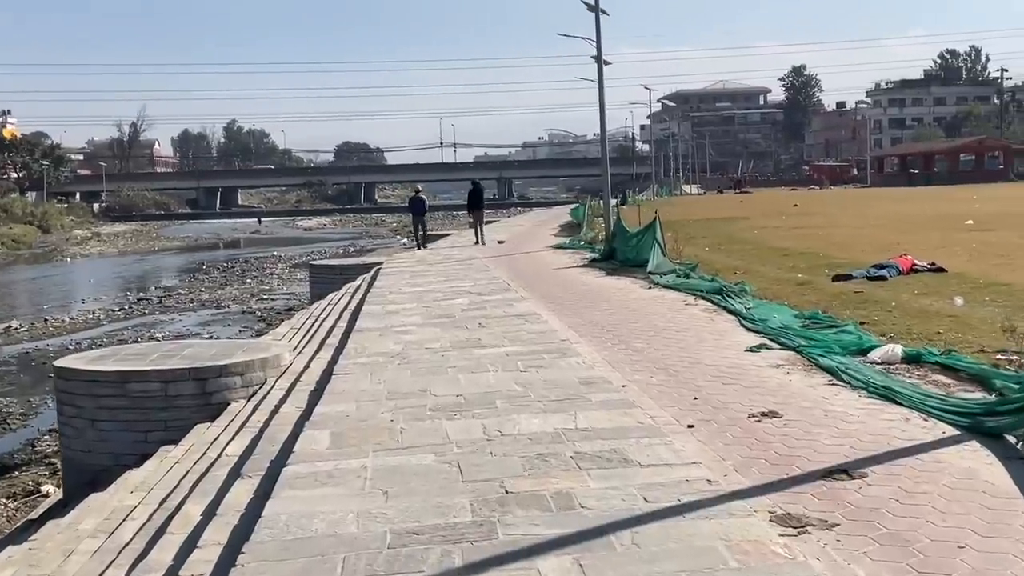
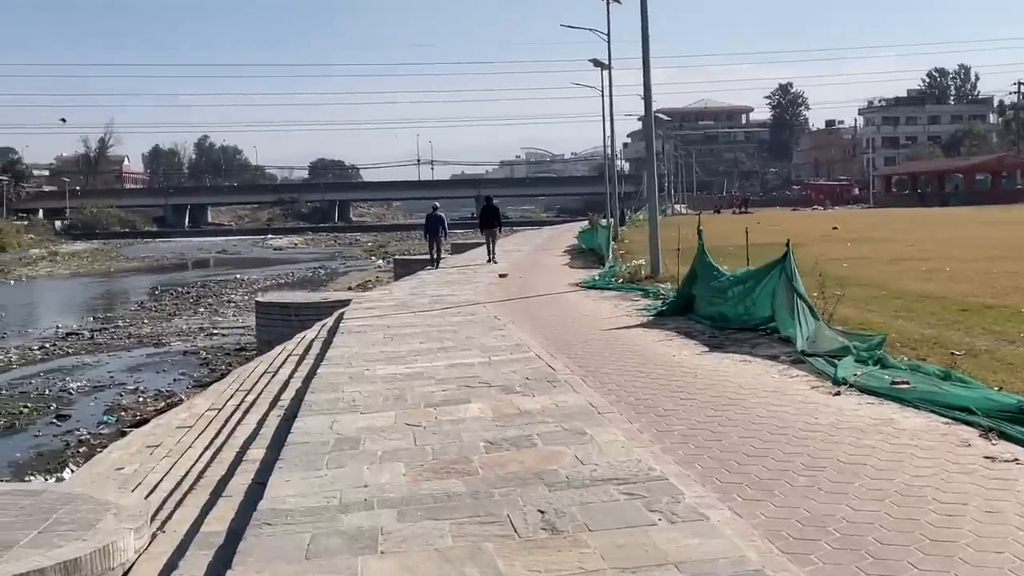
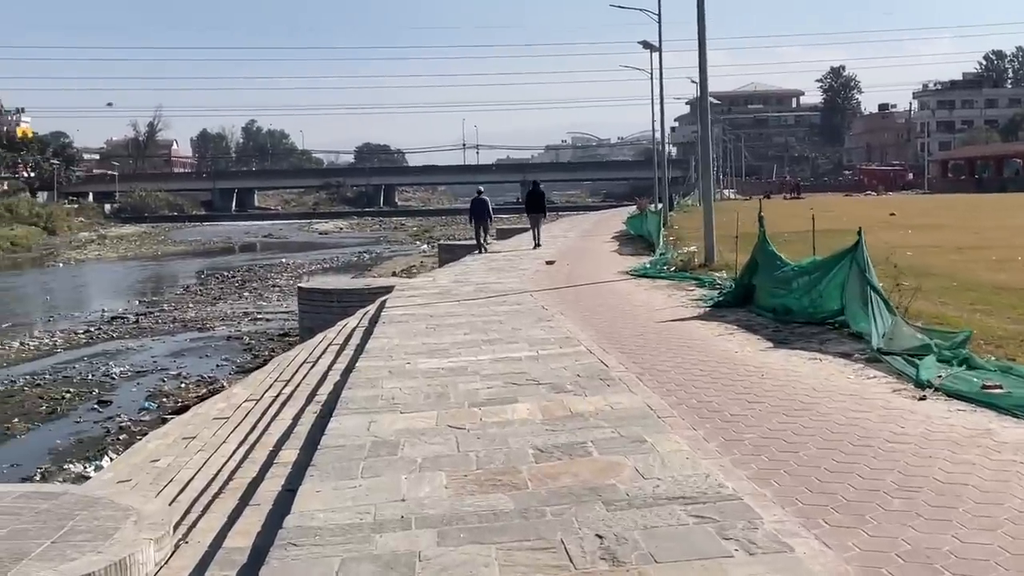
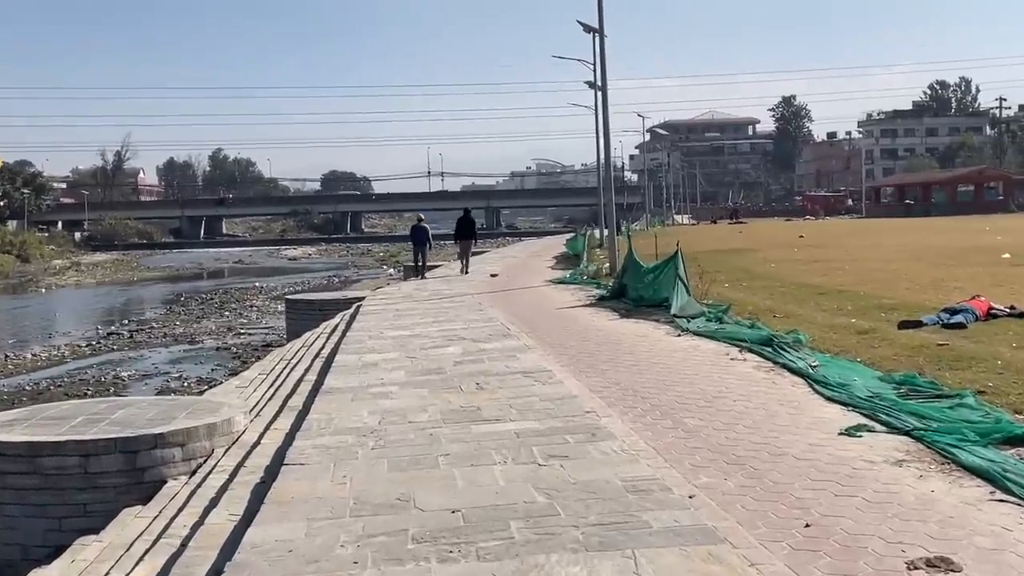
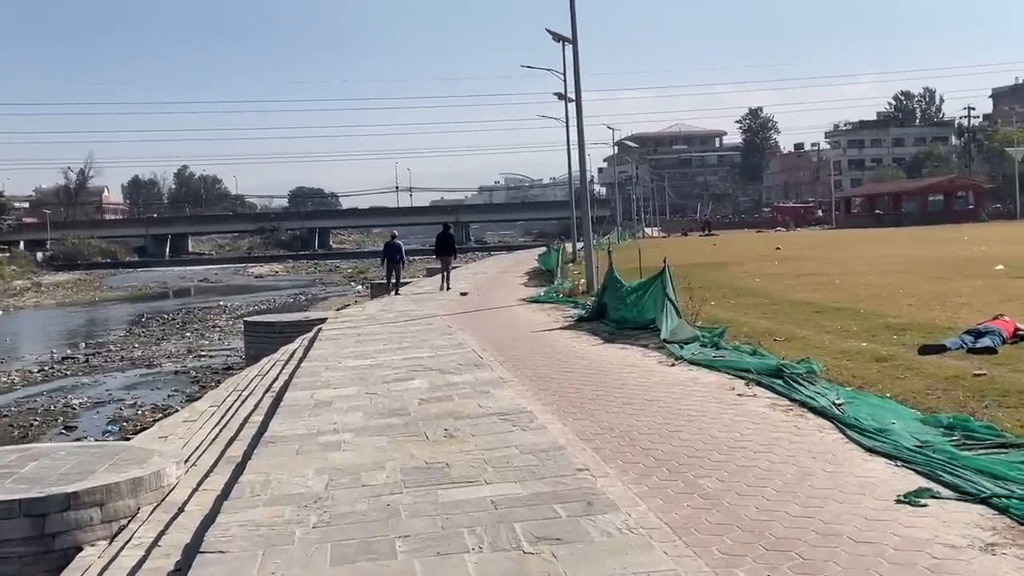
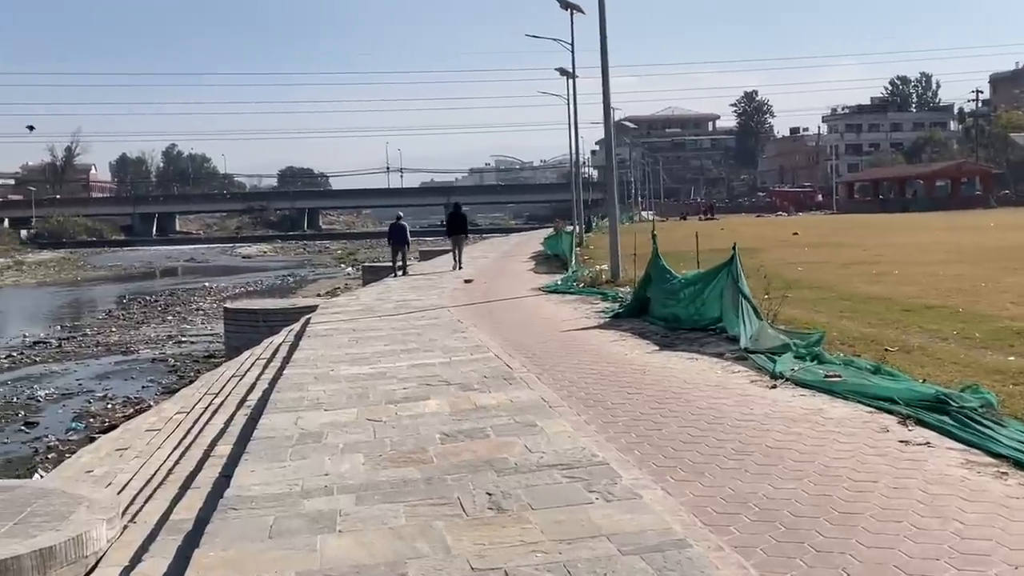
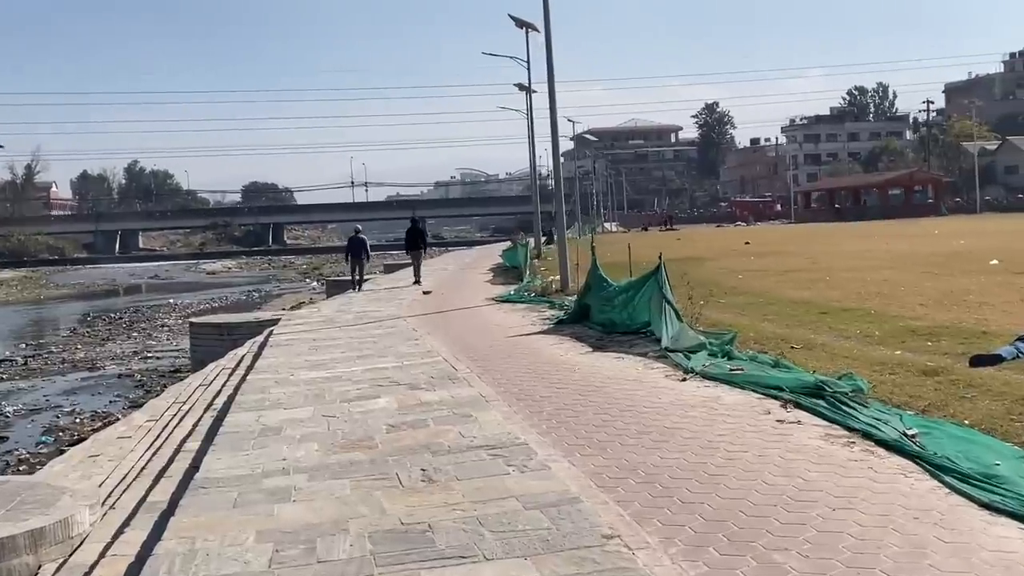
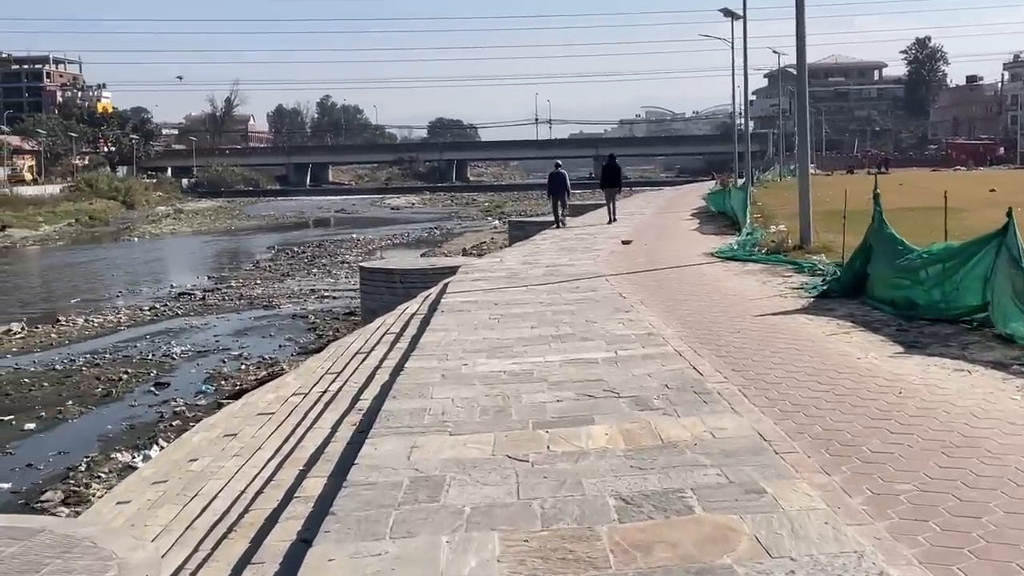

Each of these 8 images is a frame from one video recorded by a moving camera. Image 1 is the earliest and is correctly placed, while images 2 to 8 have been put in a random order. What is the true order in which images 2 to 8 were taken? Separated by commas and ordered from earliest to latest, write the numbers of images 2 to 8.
4, 5, 7, 6, 2, 3, 8
